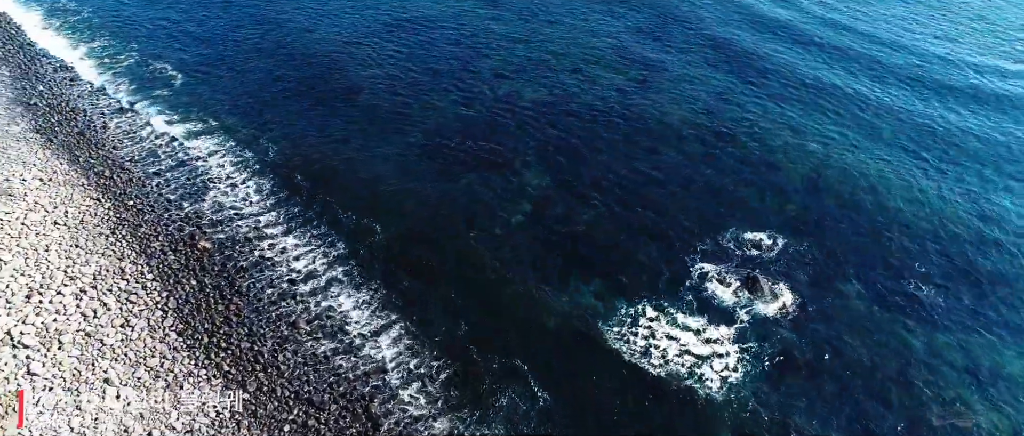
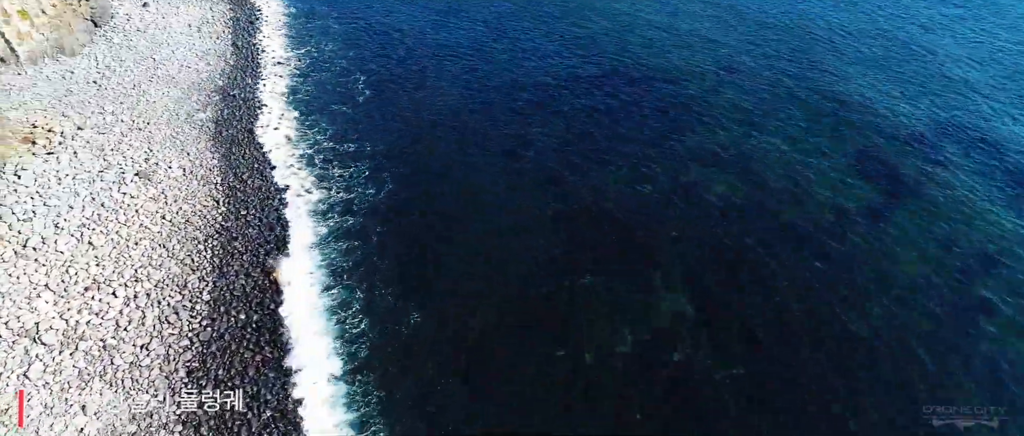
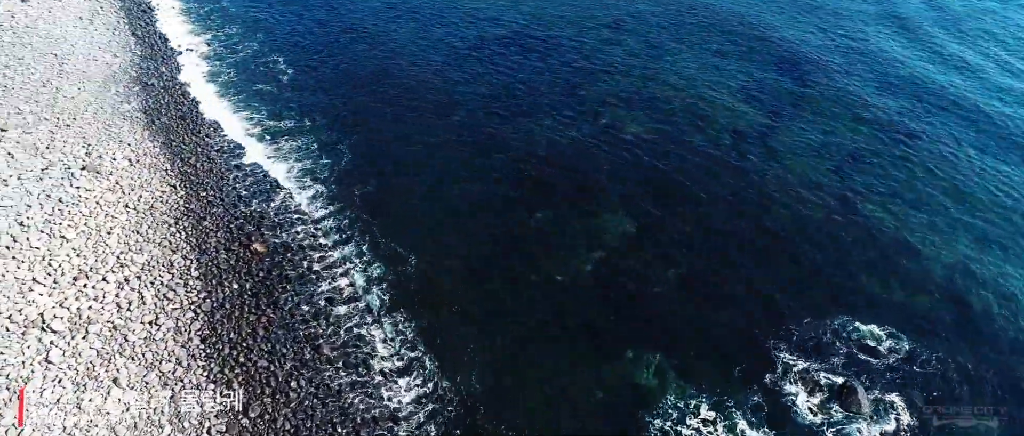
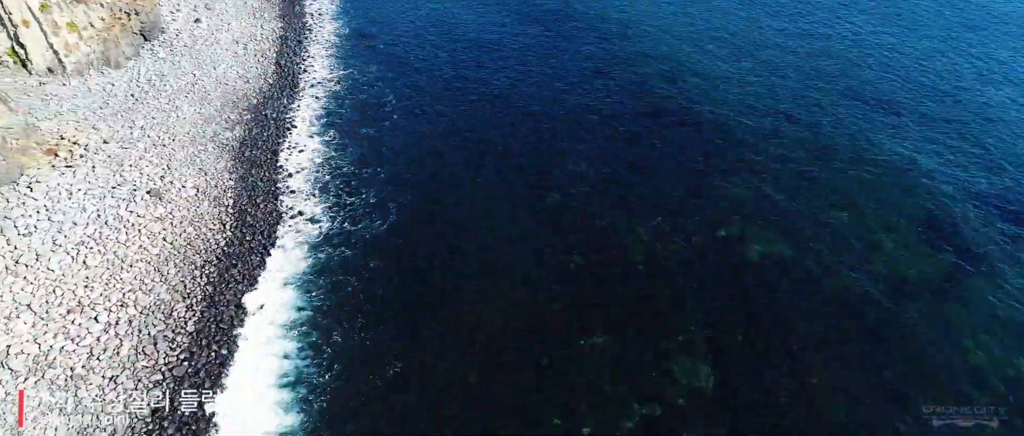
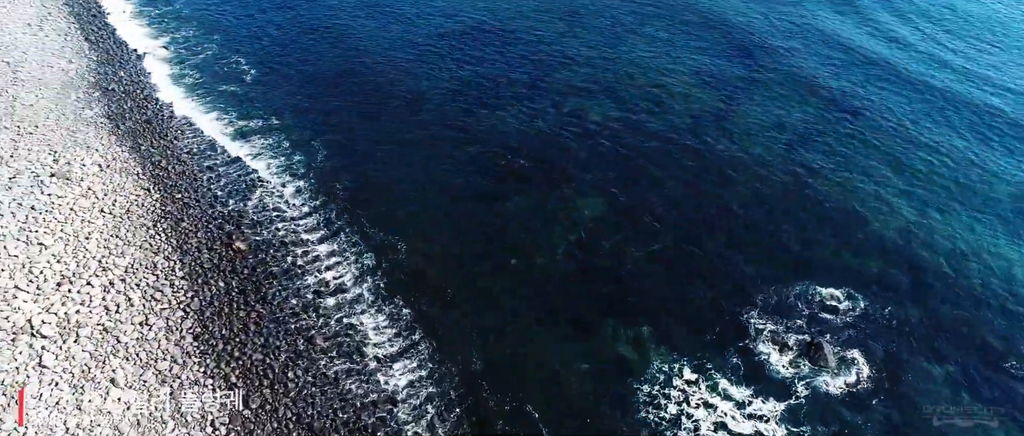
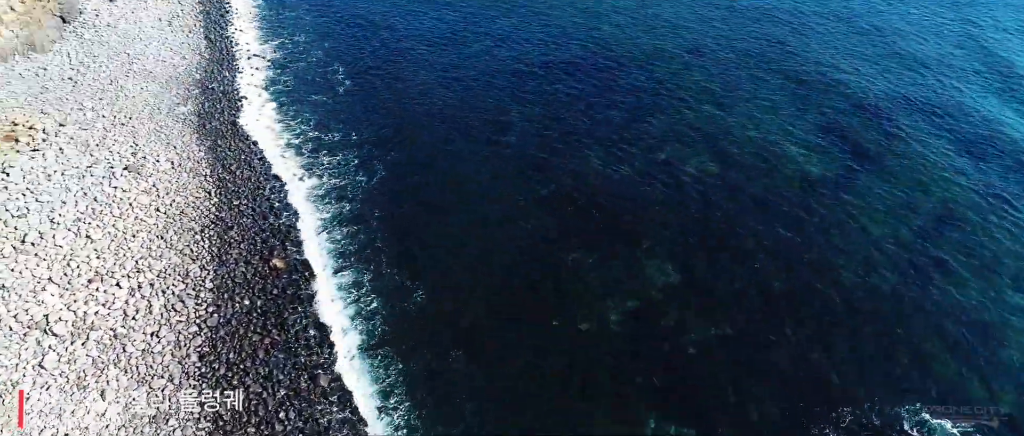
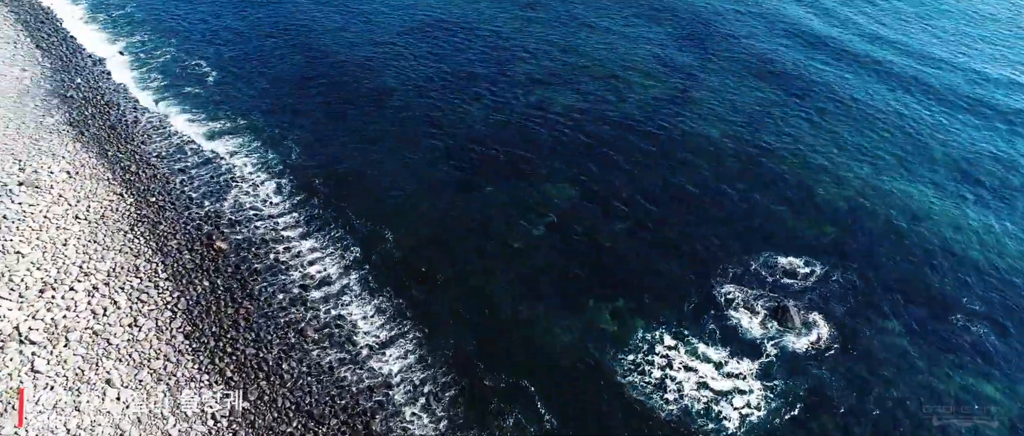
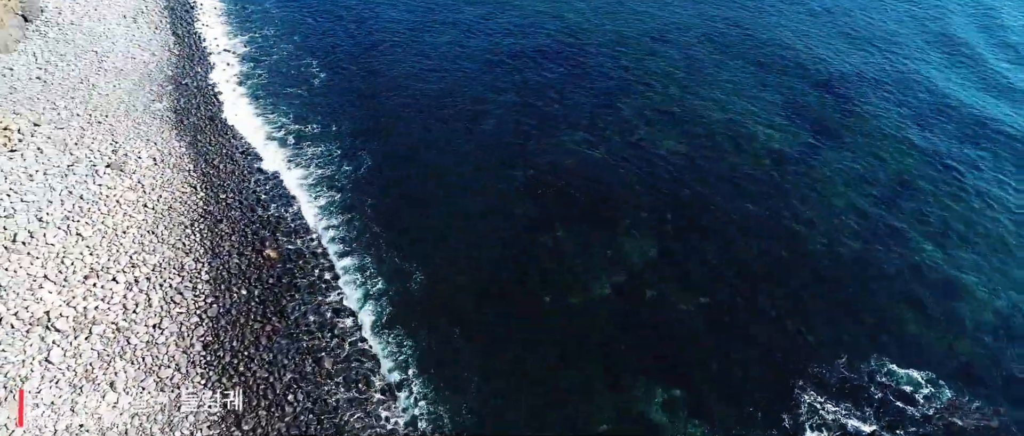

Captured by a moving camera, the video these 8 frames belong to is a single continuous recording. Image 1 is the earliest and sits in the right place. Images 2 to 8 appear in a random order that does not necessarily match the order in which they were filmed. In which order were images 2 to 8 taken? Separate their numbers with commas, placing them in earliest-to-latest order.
7, 5, 3, 8, 6, 2, 4
